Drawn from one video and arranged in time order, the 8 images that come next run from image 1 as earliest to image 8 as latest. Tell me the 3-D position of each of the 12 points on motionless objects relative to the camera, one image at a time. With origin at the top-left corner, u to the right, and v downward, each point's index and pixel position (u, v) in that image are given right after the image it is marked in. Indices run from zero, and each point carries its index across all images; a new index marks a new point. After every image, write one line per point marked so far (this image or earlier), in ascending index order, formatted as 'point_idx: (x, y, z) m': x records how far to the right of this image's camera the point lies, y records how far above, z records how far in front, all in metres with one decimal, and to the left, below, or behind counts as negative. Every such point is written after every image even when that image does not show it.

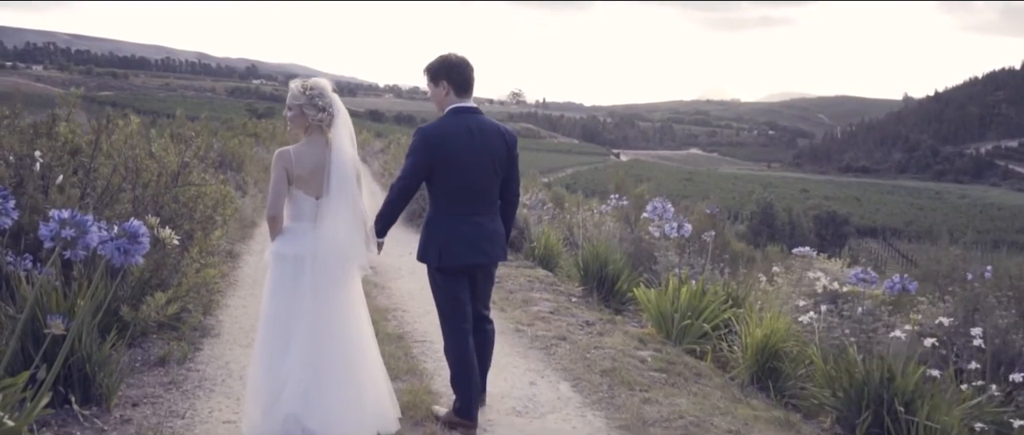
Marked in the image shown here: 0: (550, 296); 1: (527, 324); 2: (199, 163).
0: (+0.4, -0.8, +10.3) m
1: (+0.1, -1.0, +8.6) m
2: (-3.2, +0.6, +9.9) m
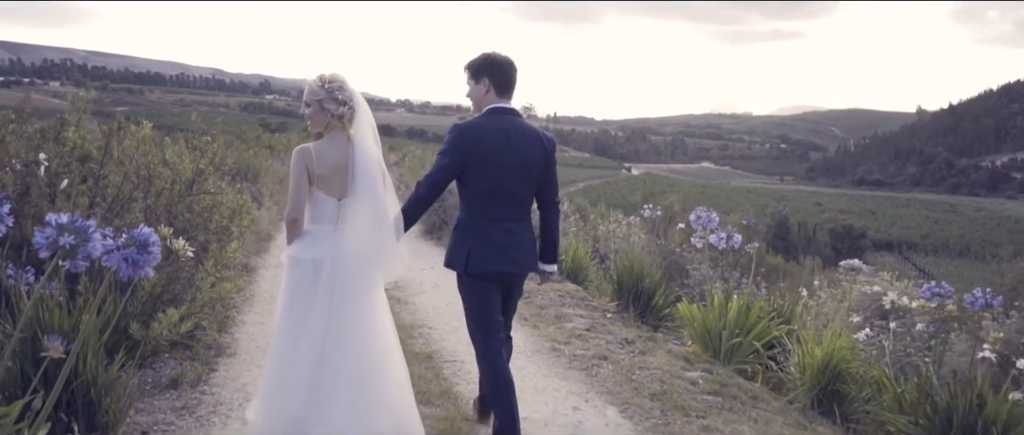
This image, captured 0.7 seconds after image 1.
0: (+0.7, -0.9, +9.7) m
1: (+0.4, -1.0, +8.0) m
2: (-2.9, +0.5, +9.4) m
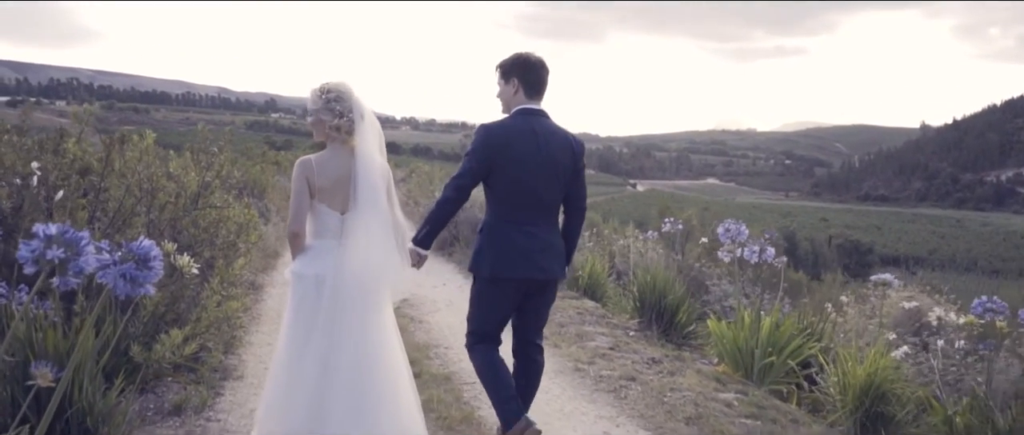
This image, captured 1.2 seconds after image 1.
0: (+0.9, -1.1, +9.3) m
1: (+0.6, -1.1, +7.6) m
2: (-2.7, +0.3, +9.1) m
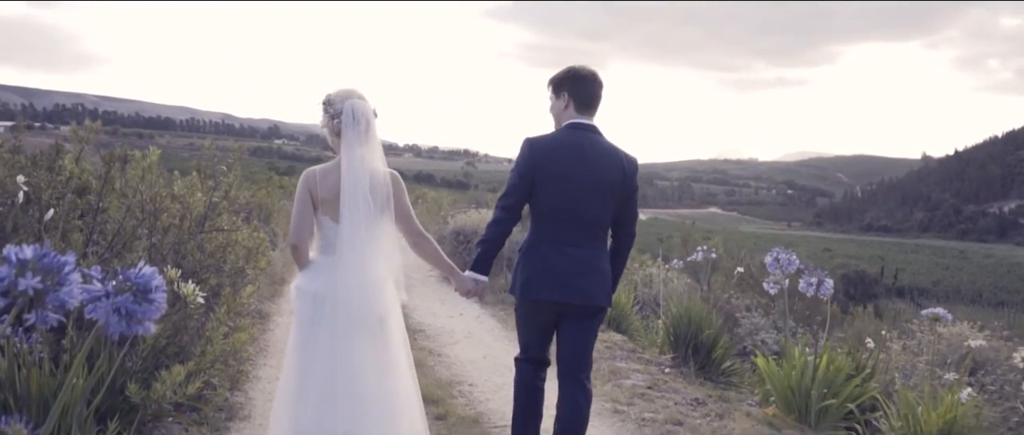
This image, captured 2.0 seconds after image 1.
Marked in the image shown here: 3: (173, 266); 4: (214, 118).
0: (+1.1, -1.3, +8.7) m
1: (+0.8, -1.3, +7.0) m
2: (-2.5, +0.1, +8.5) m
3: (-2.5, -0.4, +7.0) m
4: (-4.4, +1.5, +14.2) m
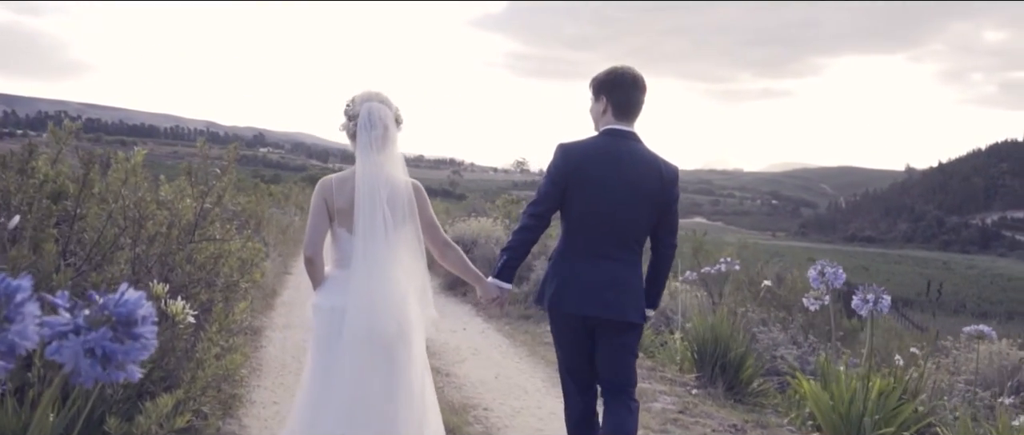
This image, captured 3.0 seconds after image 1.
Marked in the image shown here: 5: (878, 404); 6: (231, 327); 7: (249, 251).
0: (+1.3, -1.4, +8.0) m
1: (+1.0, -1.4, +6.3) m
2: (-2.3, 0.0, +7.8) m
3: (-2.3, -0.4, +6.3) m
4: (-4.3, +1.4, +13.5) m
5: (+2.4, -1.3, +6.4) m
6: (-1.9, -0.7, +6.5) m
7: (-2.2, -0.3, +8.1) m
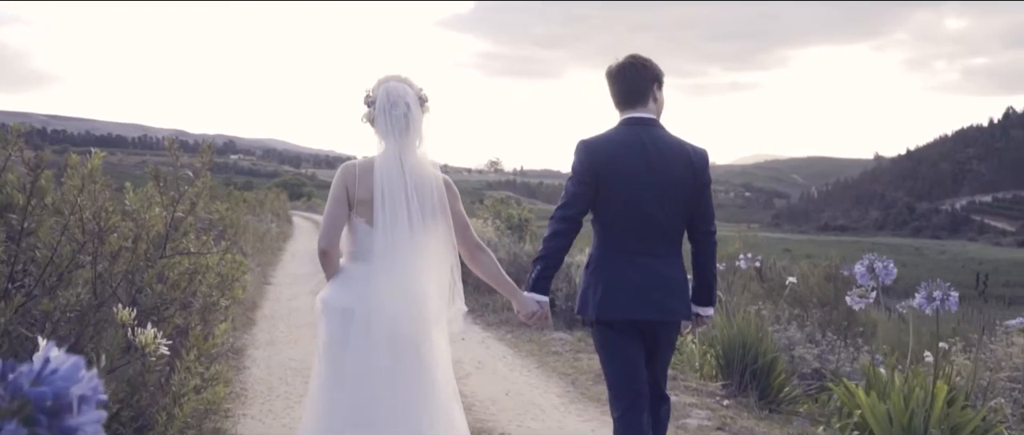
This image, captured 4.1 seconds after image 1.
0: (+1.3, -1.4, +7.3) m
1: (+1.1, -1.4, +5.6) m
2: (-2.3, 0.0, +7.0) m
3: (-2.2, -0.5, +5.5) m
4: (-4.5, +1.3, +12.6) m
5: (+2.6, -1.2, +5.8) m
6: (-1.8, -0.8, +5.7) m
7: (-2.1, -0.4, +7.3) m
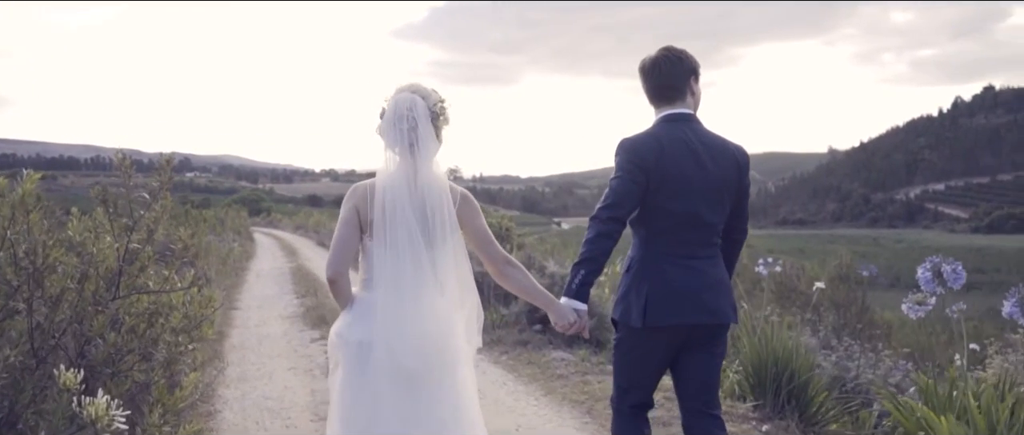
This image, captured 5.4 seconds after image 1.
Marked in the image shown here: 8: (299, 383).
0: (+1.4, -1.4, +6.5) m
1: (+1.3, -1.4, +4.8) m
2: (-2.2, -0.2, +6.0) m
3: (-2.1, -0.6, +4.6) m
4: (-4.7, +1.0, +11.6) m
5: (+2.7, -1.1, +5.0) m
6: (-1.6, -0.9, +4.8) m
7: (-2.1, -0.5, +6.3) m
8: (-1.8, -1.4, +8.4) m
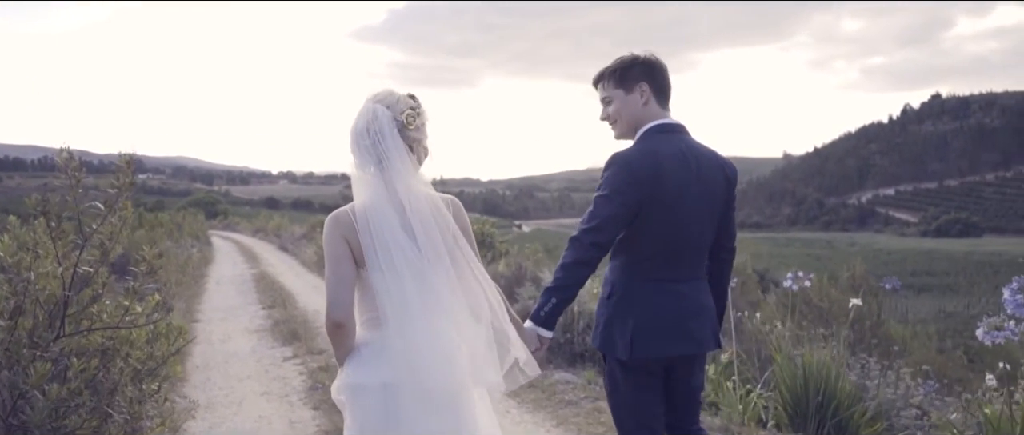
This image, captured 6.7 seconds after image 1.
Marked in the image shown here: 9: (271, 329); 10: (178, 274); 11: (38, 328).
0: (+1.5, -1.5, +5.7) m
1: (+1.4, -1.5, +4.0) m
2: (-2.1, -0.3, +5.1) m
3: (-1.9, -0.7, +3.6) m
4: (-4.8, +0.9, +10.6) m
5: (+2.8, -1.2, +4.3) m
6: (-1.5, -1.0, +3.9) m
7: (-2.0, -0.6, +5.4) m
8: (-1.8, -1.5, +7.5) m
9: (-3.1, -1.4, +12.3) m
10: (-5.4, -0.9, +15.6) m
11: (-2.0, -0.4, +4.0) m
